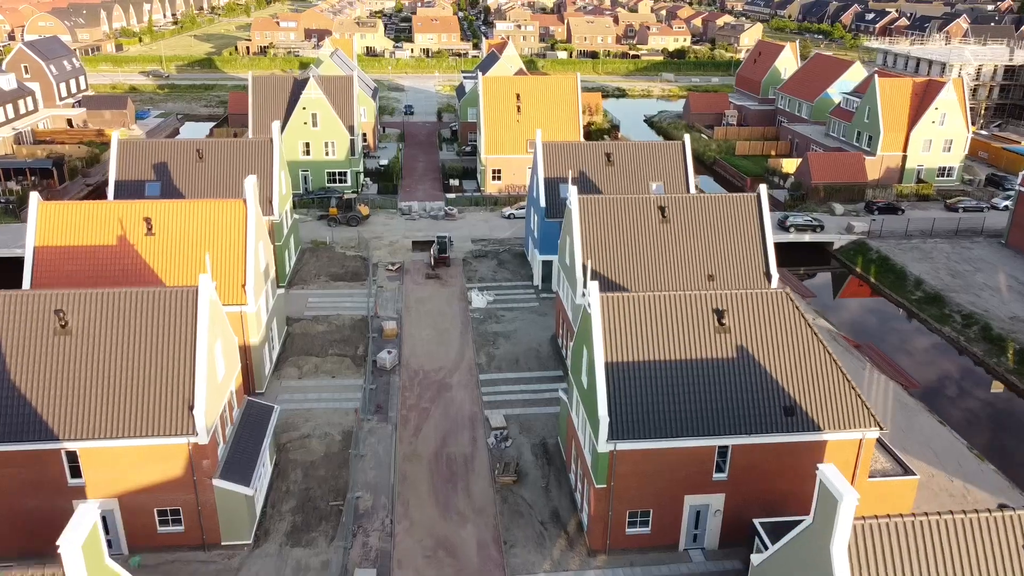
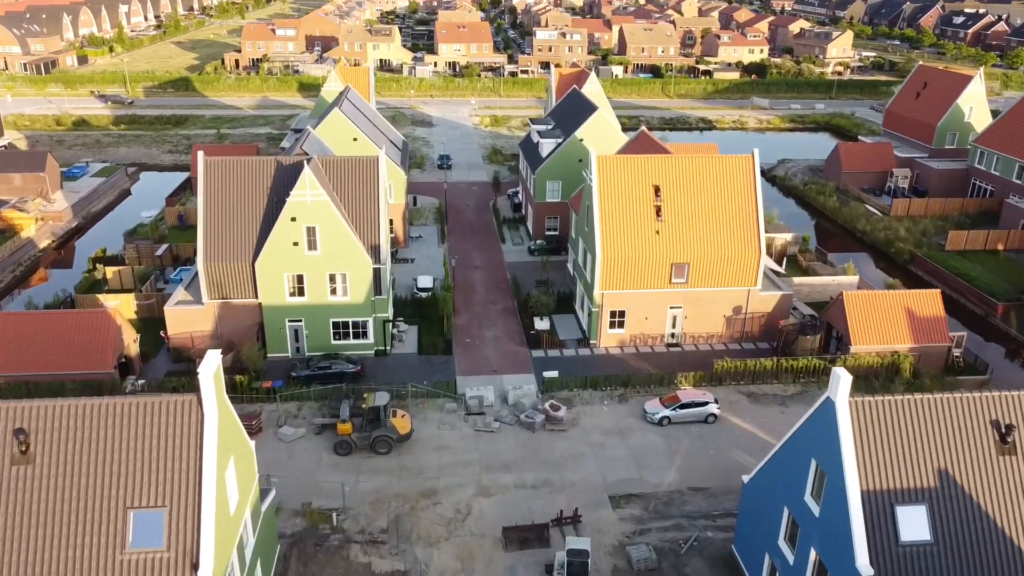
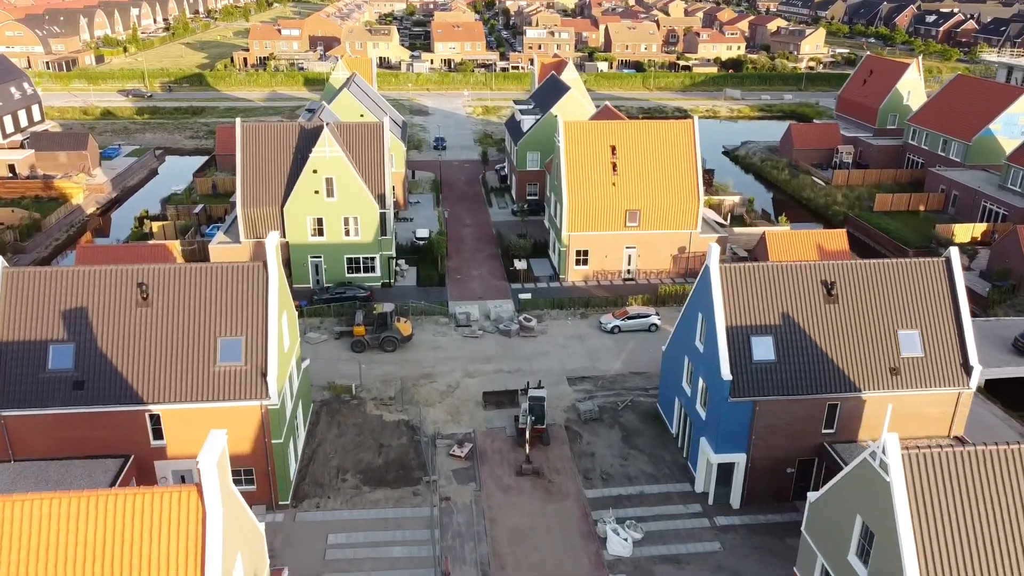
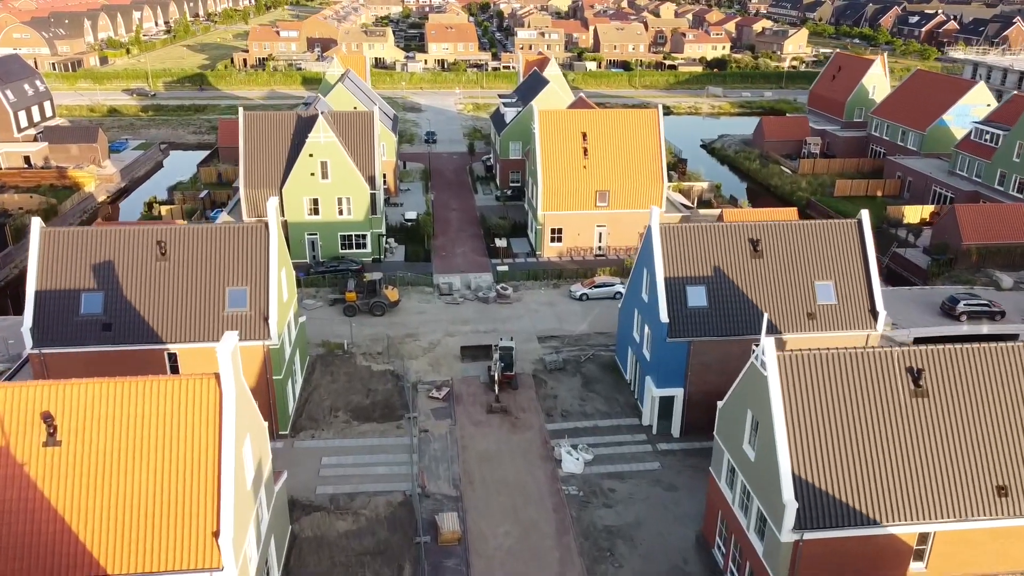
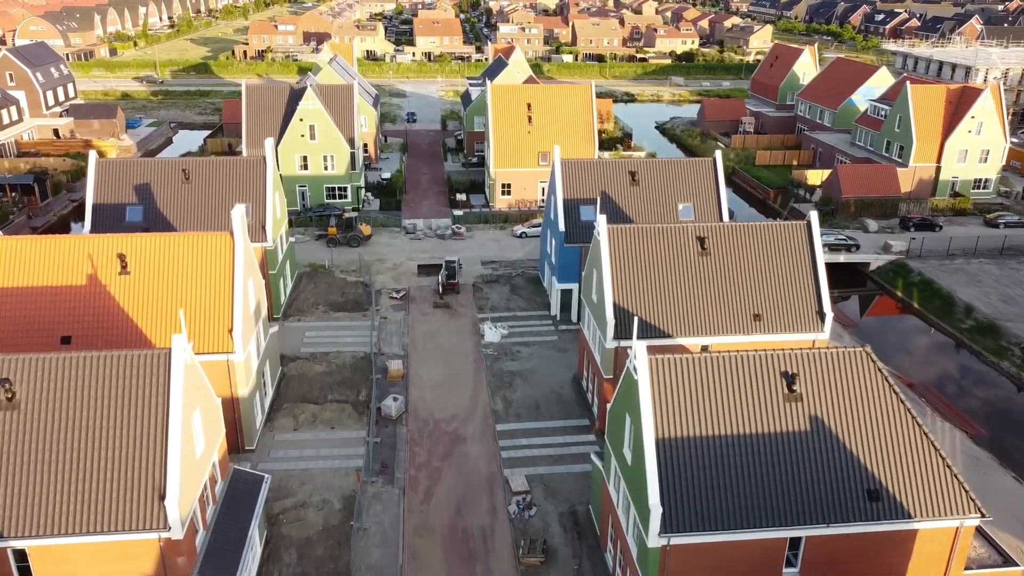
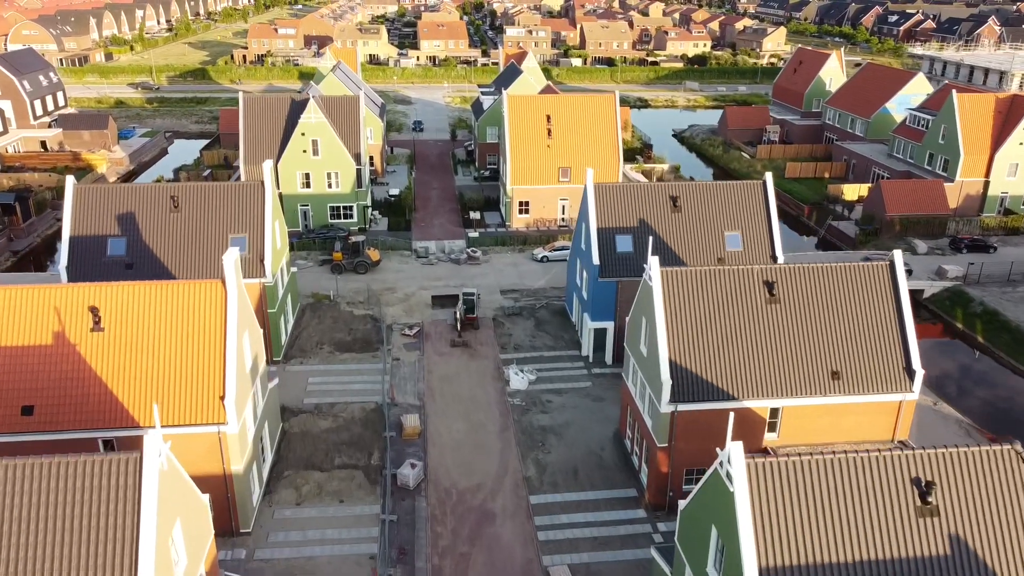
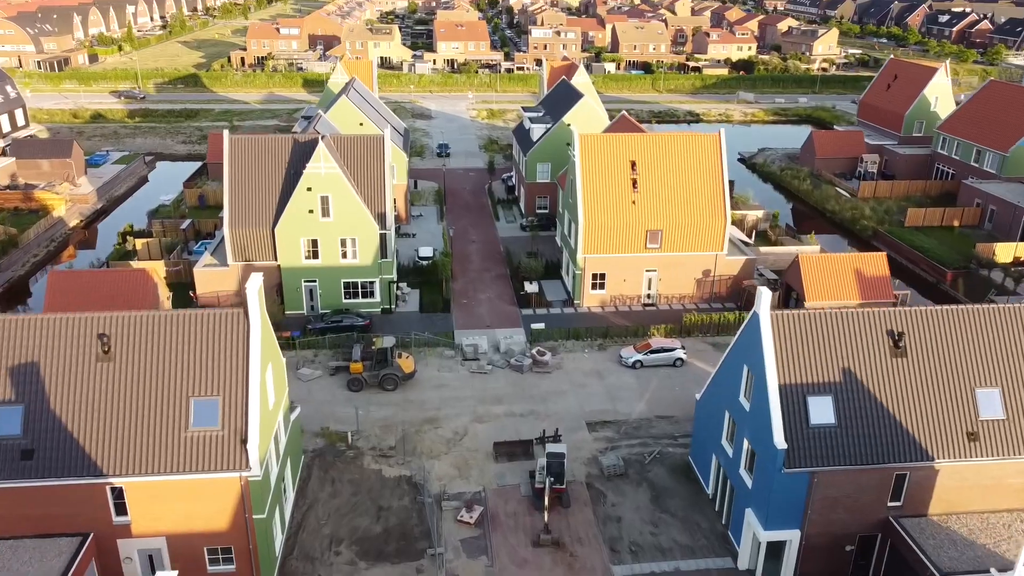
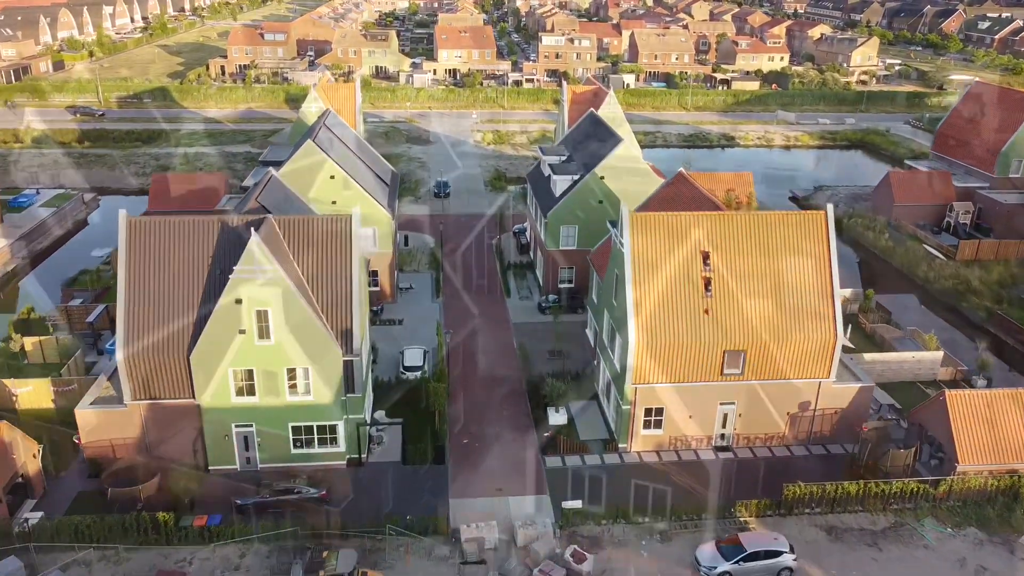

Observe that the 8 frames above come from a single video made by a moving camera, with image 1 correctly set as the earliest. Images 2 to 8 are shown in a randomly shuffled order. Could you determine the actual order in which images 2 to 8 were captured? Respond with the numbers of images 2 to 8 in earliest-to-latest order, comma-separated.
5, 6, 4, 3, 7, 2, 8
